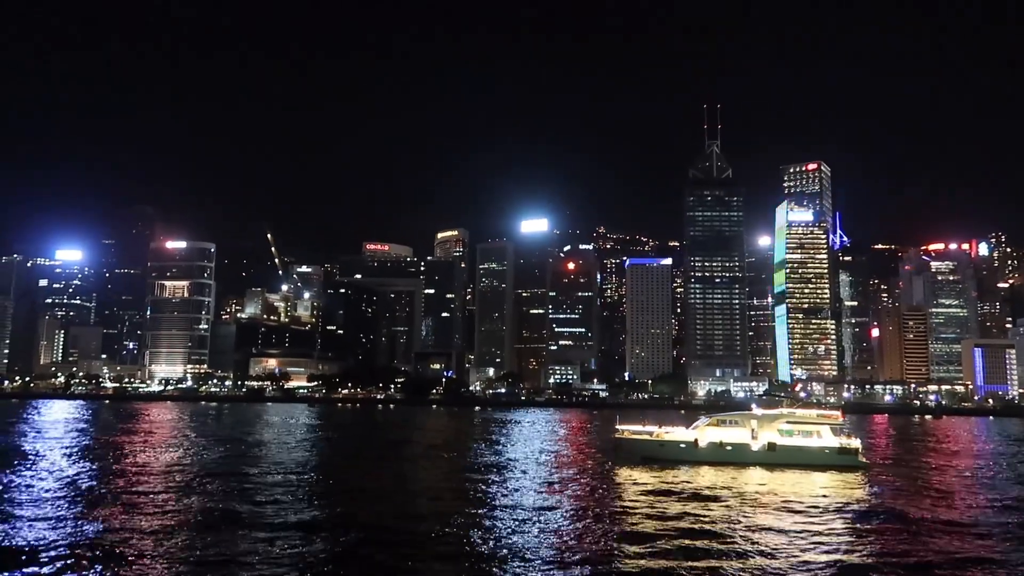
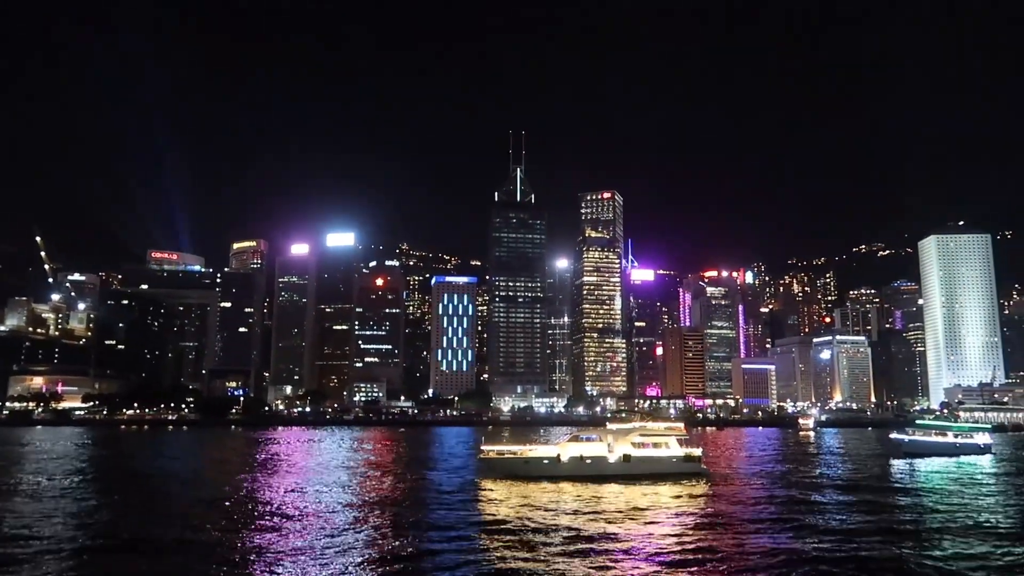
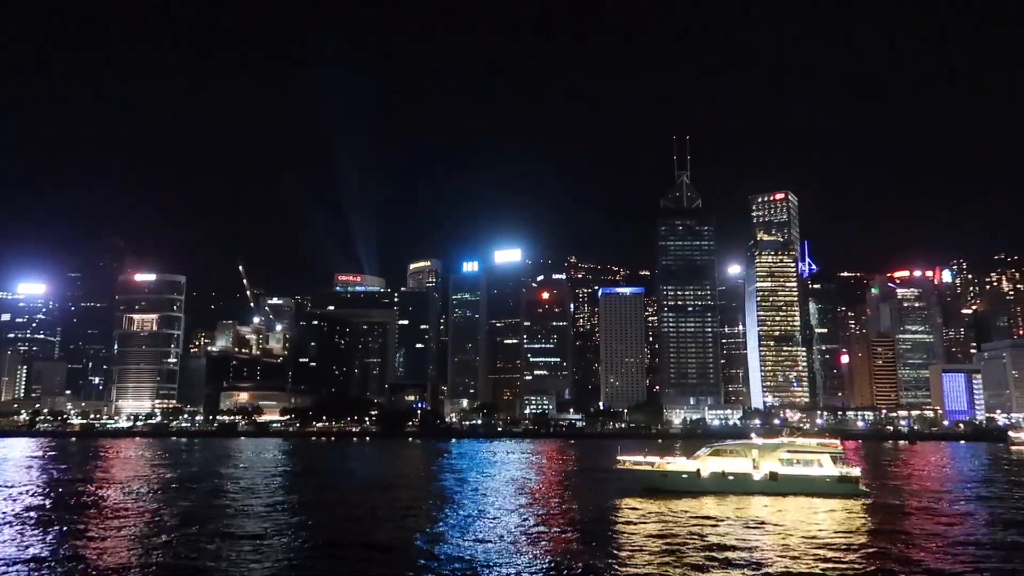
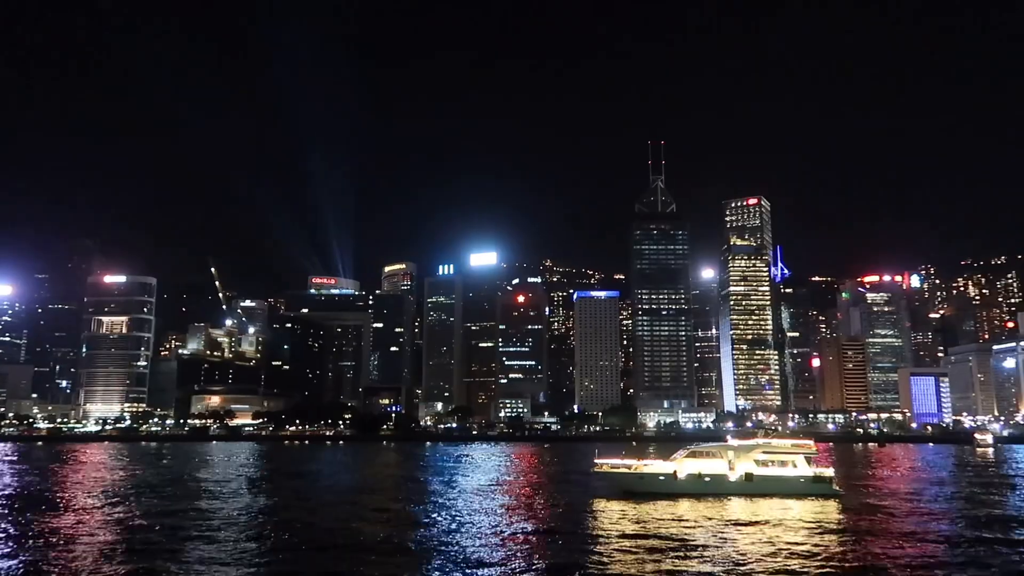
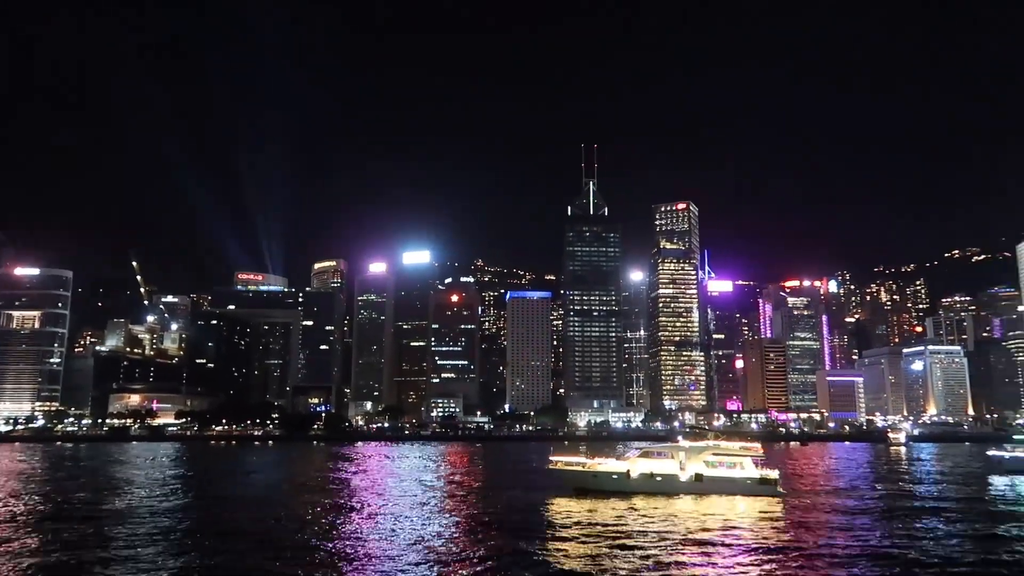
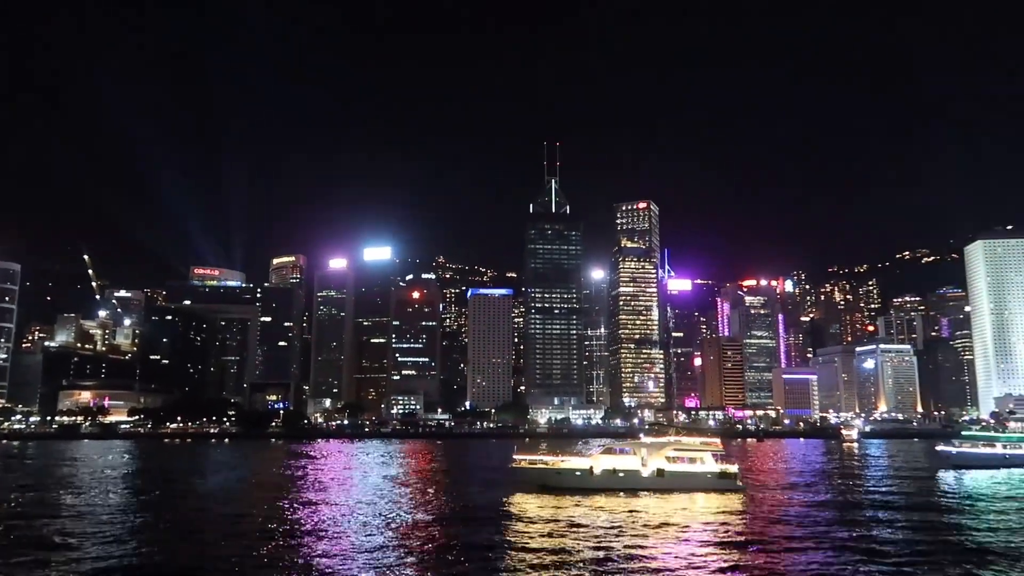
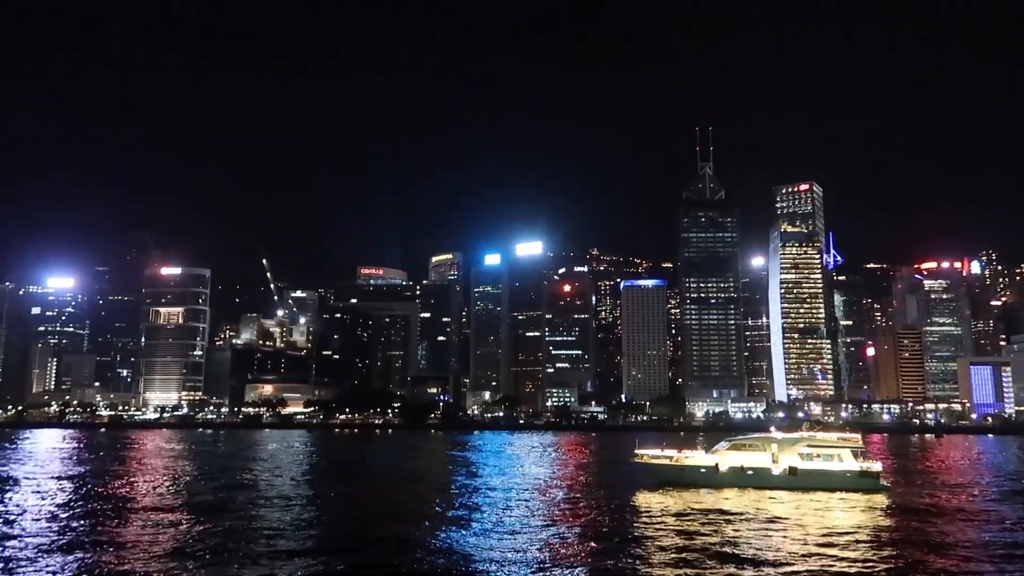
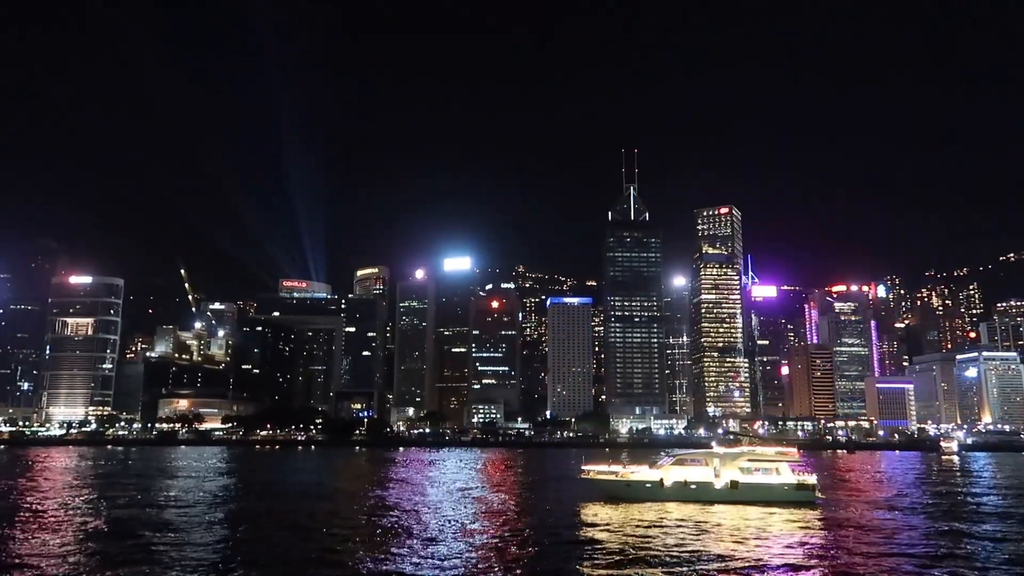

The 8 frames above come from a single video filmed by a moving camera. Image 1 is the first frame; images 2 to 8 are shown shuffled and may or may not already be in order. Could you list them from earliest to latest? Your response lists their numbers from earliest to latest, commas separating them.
7, 3, 4, 8, 5, 6, 2
